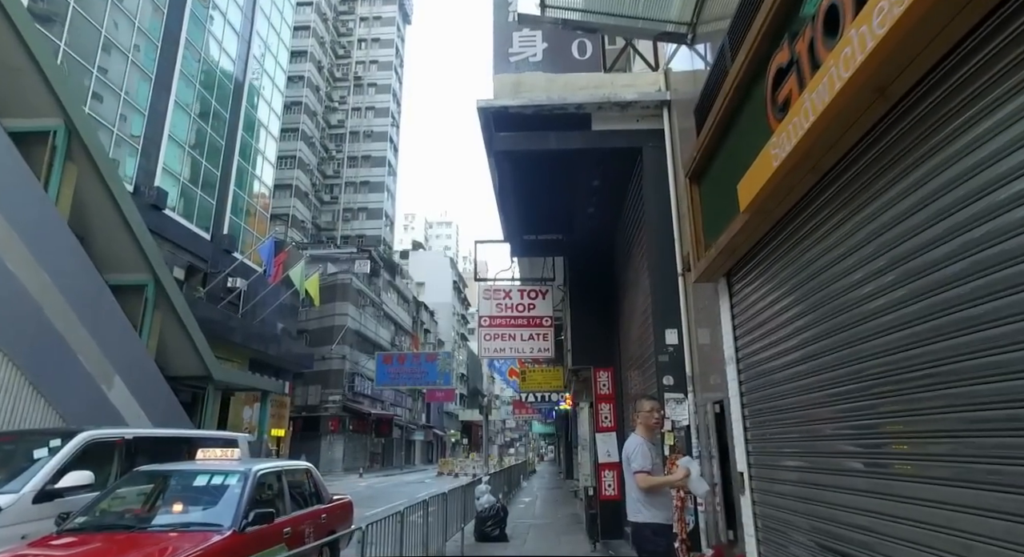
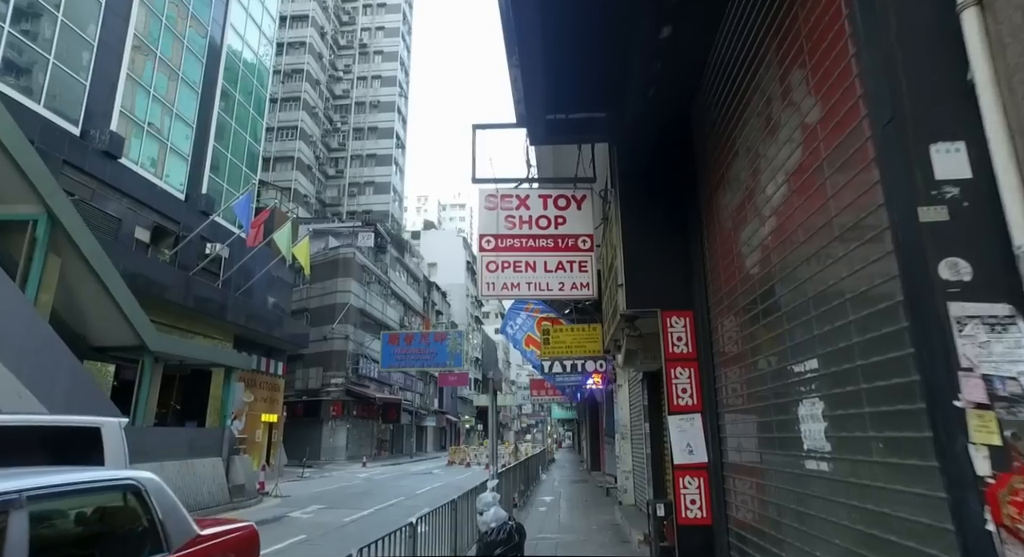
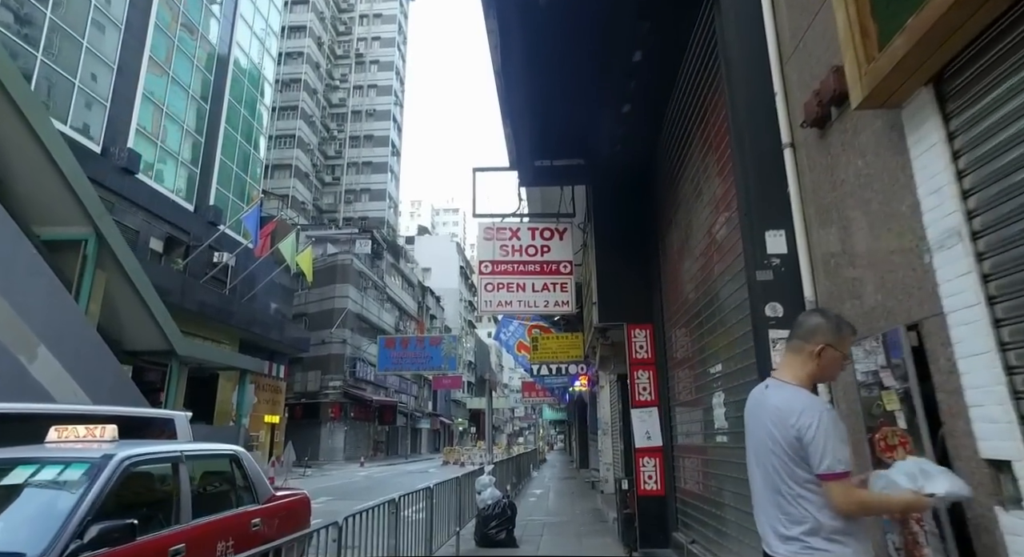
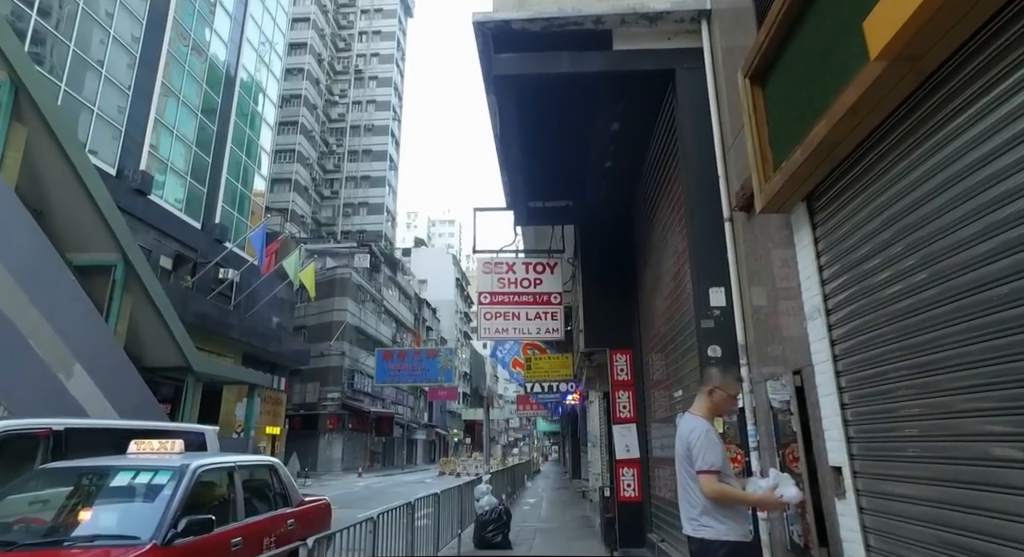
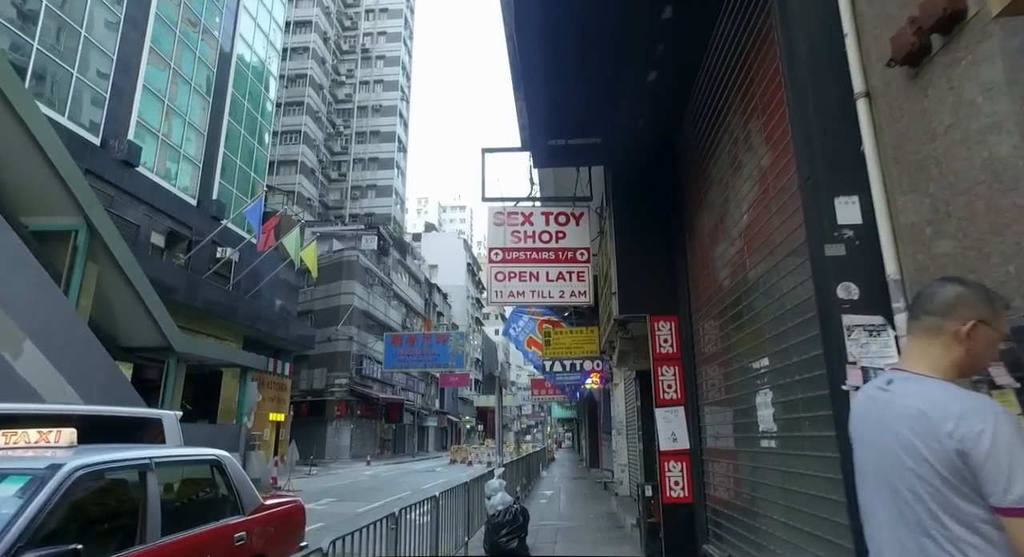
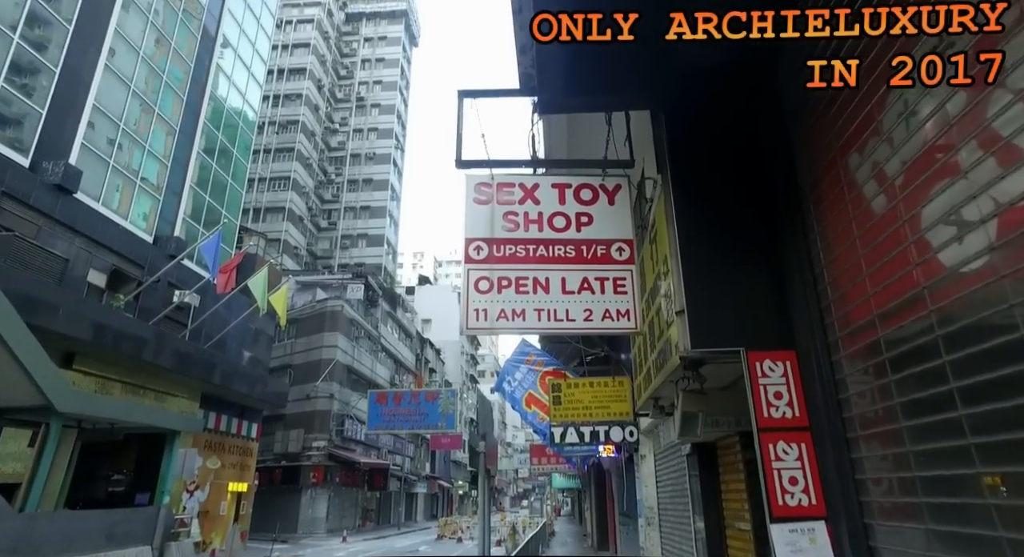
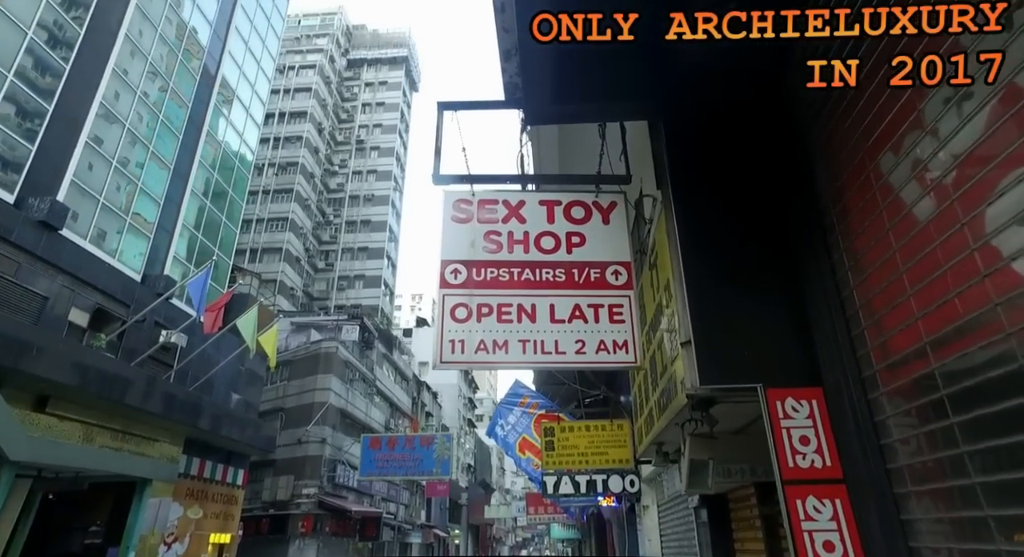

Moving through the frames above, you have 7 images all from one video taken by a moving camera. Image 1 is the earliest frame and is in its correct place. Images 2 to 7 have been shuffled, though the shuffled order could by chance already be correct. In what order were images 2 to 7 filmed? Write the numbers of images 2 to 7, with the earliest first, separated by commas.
4, 3, 5, 2, 6, 7
